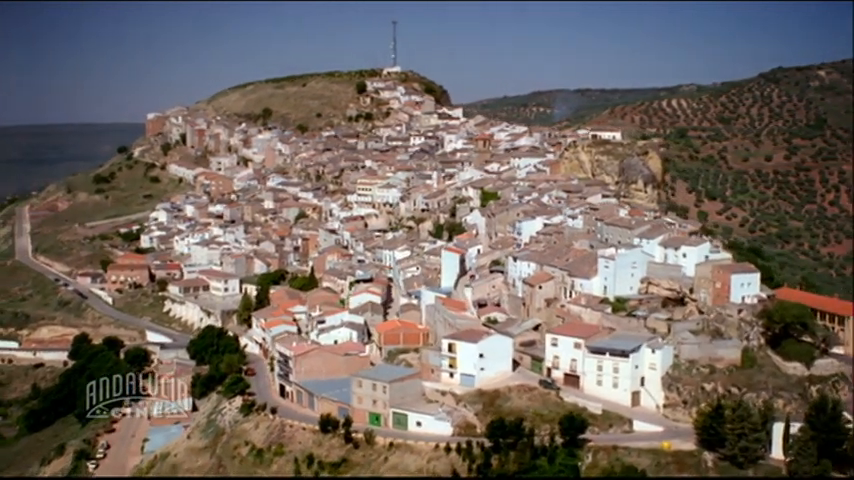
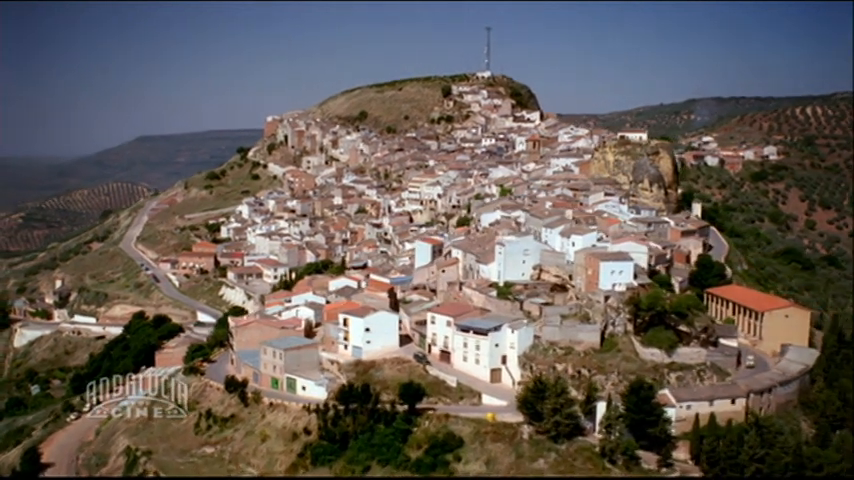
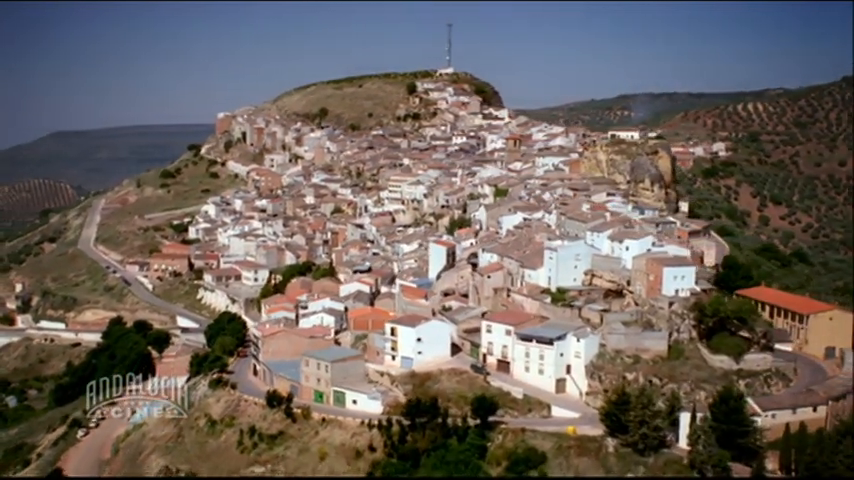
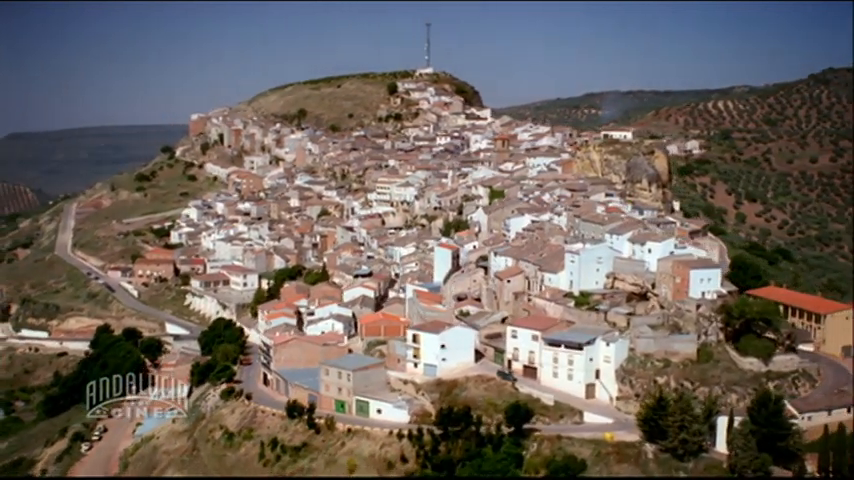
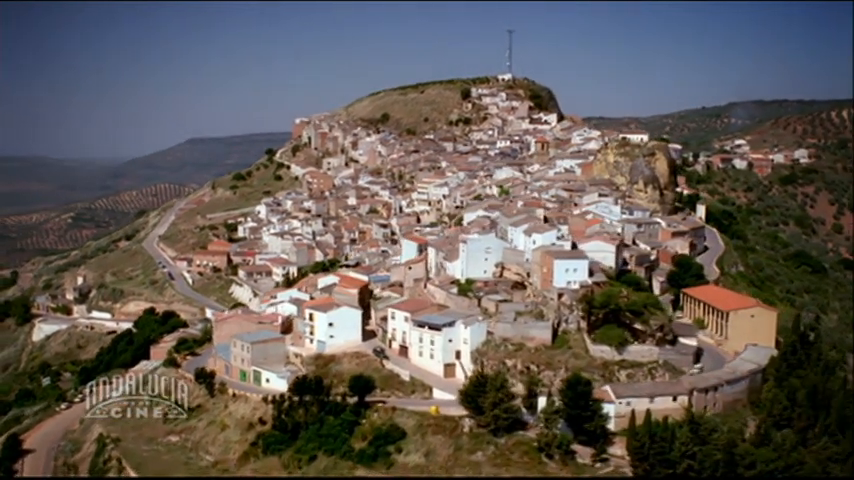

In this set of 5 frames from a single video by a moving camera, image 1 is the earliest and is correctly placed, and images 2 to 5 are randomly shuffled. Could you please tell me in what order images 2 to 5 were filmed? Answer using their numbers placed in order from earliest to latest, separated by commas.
4, 3, 2, 5
